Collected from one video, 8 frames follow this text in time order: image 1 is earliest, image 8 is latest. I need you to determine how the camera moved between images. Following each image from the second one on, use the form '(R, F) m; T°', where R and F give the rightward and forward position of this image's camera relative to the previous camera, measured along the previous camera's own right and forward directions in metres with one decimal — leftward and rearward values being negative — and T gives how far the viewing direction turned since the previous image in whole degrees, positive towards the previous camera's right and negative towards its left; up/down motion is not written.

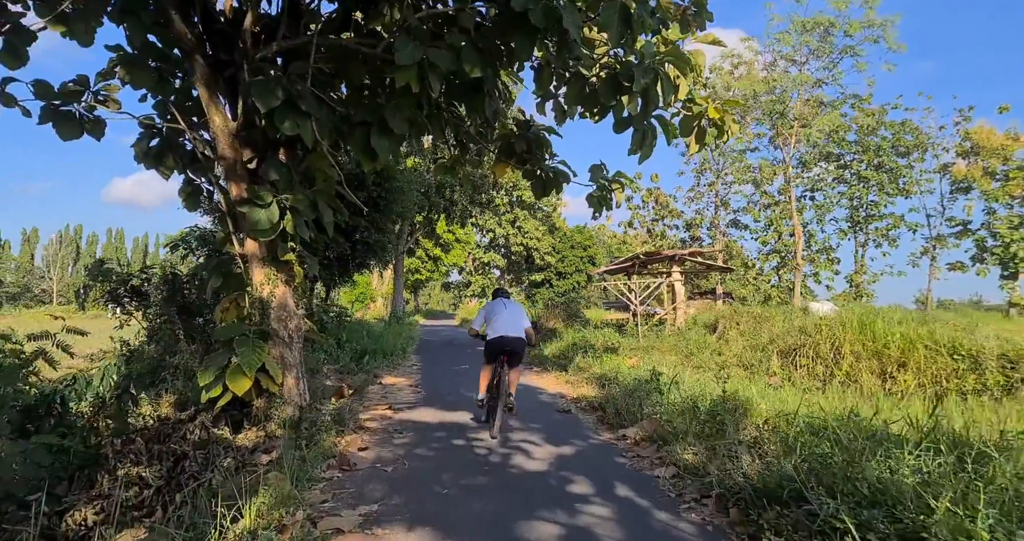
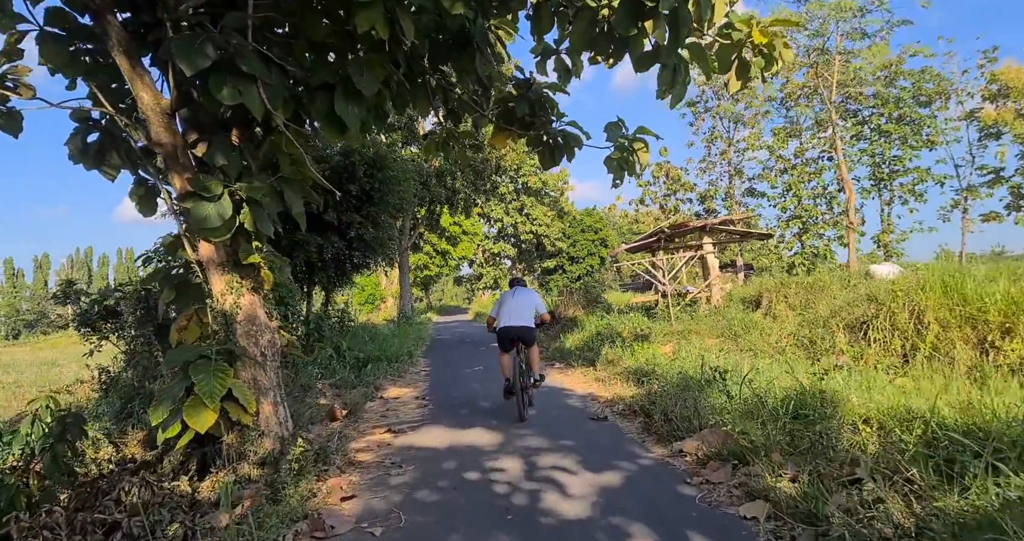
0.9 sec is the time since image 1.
(0.0, +1.1) m; -1°
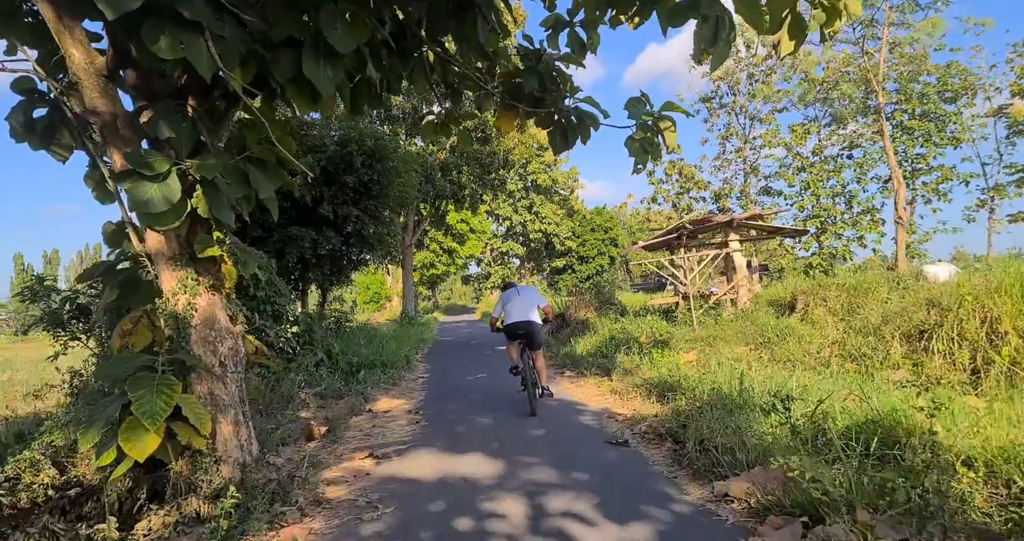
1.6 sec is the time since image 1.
(0.0, +0.8) m; -1°
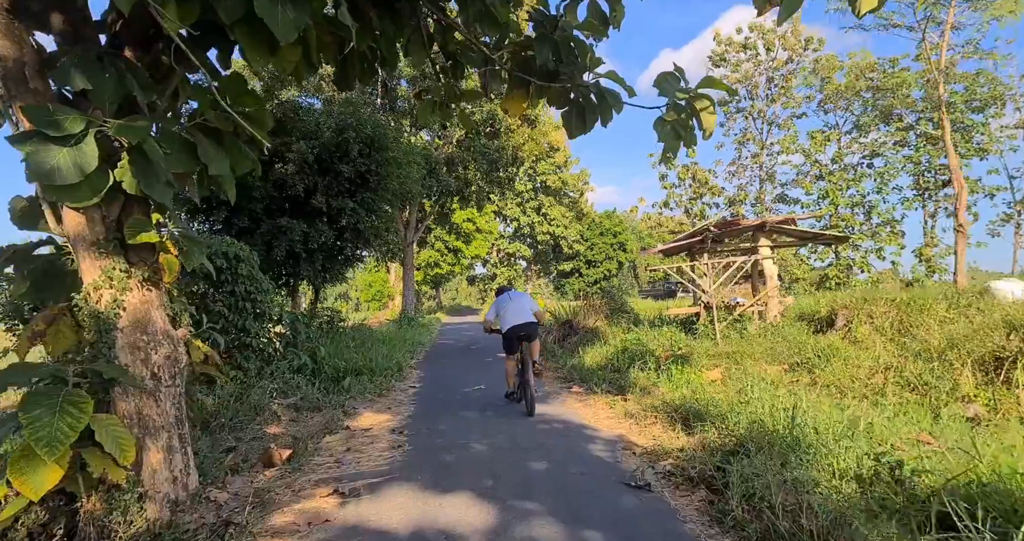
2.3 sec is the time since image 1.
(0.0, +0.8) m; -1°
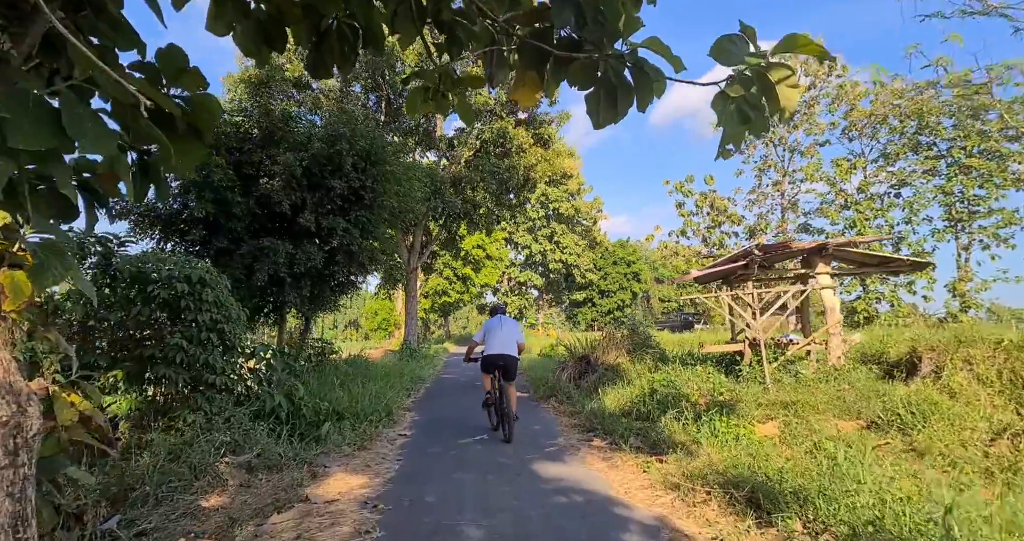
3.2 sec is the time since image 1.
(0.0, +1.2) m; -1°
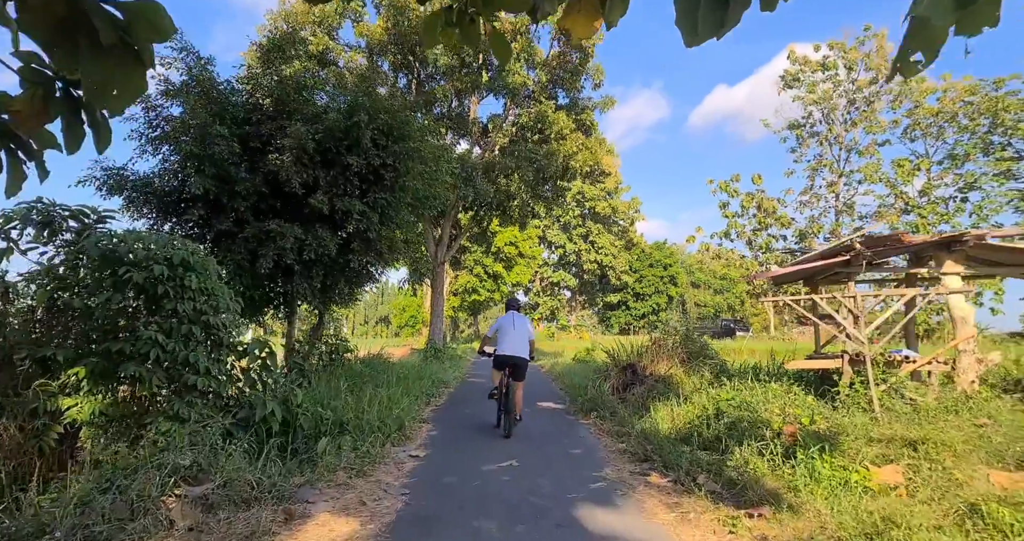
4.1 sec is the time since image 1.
(-0.1, +1.3) m; -3°
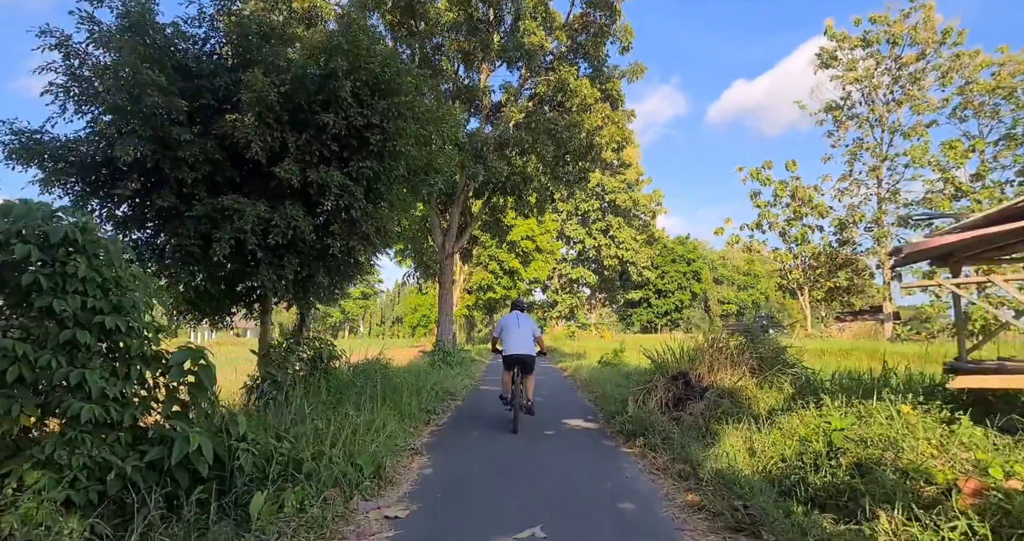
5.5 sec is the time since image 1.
(0.0, +1.8) m; -2°
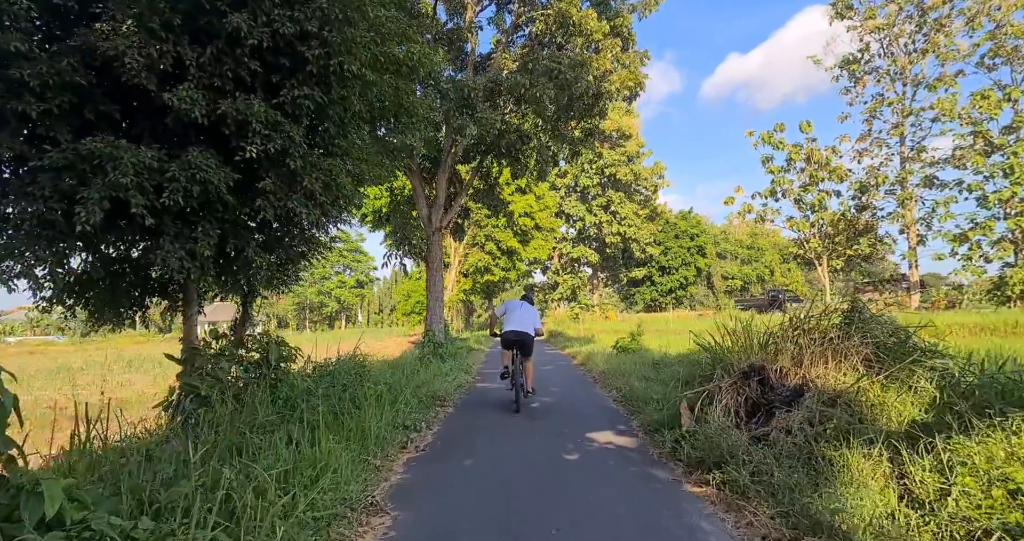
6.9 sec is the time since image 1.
(0.0, +2.0) m; 0°
